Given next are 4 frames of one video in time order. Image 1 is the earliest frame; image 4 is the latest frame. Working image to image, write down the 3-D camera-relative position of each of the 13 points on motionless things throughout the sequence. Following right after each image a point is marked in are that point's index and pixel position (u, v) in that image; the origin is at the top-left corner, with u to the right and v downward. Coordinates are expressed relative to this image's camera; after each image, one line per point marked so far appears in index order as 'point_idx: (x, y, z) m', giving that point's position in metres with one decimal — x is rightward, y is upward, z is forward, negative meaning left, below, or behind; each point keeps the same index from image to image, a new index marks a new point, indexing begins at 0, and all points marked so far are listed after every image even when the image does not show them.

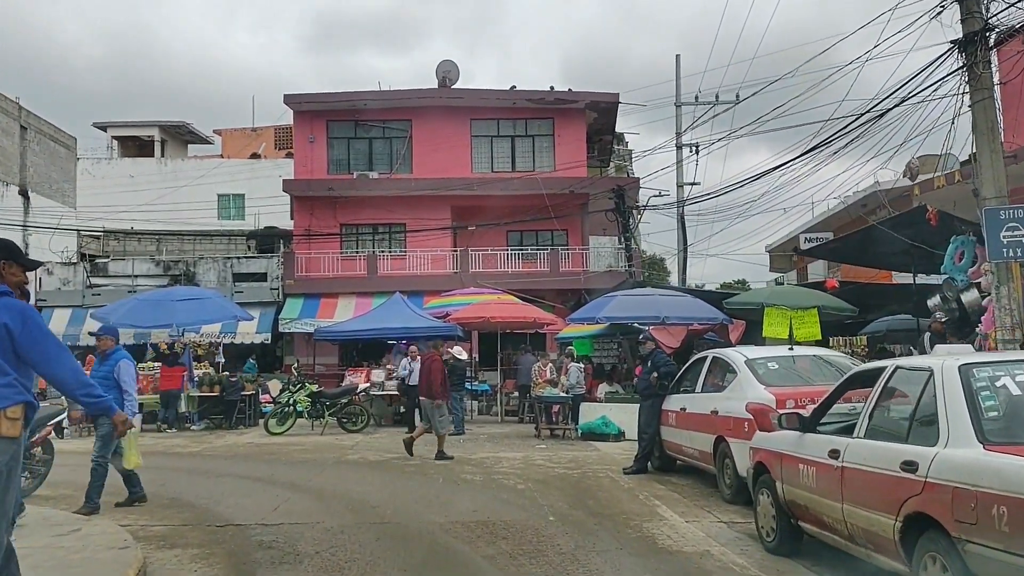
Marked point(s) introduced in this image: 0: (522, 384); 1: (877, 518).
0: (+0.2, -2.1, +19.9) m
1: (+2.0, -1.3, +5.0) m
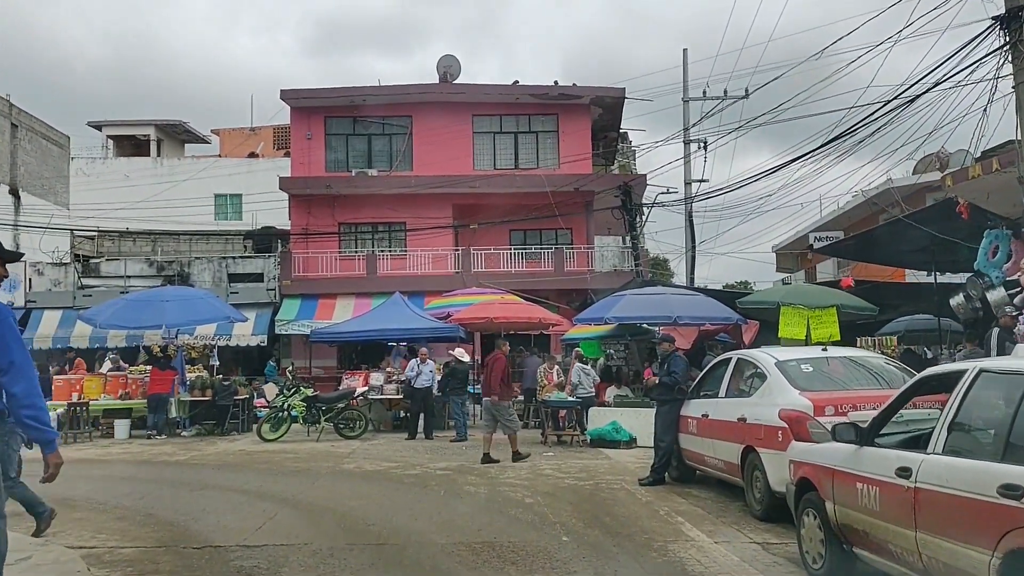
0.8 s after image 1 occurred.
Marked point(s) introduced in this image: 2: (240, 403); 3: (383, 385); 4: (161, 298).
0: (+0.3, -2.1, +19.1) m
1: (+2.1, -1.2, +4.2) m
2: (-6.0, -2.5, +19.9) m
3: (-2.7, -2.0, +18.6) m
4: (-7.5, -0.2, +19.3) m
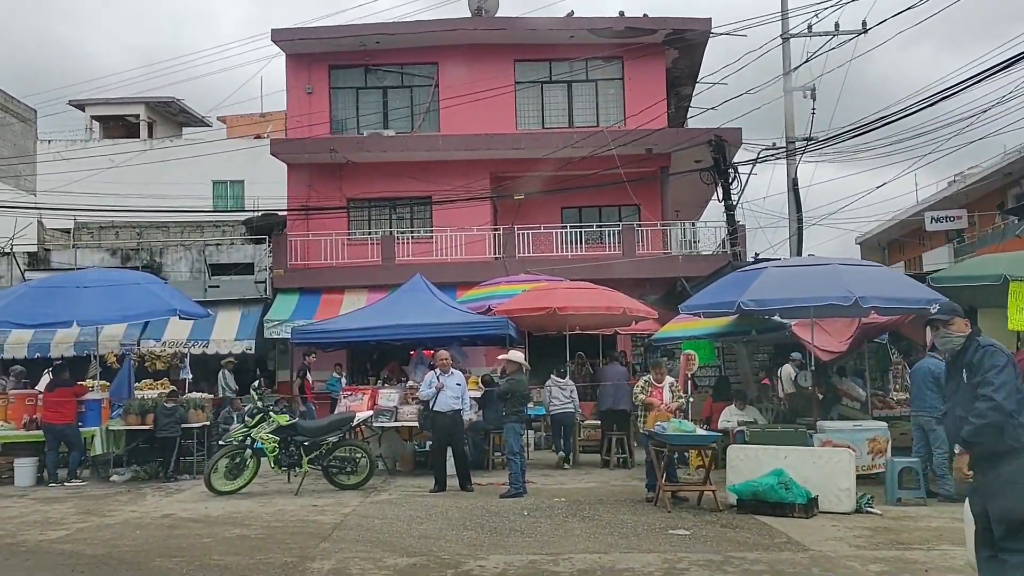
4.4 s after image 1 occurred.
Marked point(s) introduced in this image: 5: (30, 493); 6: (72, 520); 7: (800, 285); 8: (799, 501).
0: (+1.4, -1.8, +13.0) m
1: (+2.7, -0.7, -1.9) m
2: (-4.9, -2.2, +14.0) m
3: (-1.6, -1.7, +12.6) m
4: (-6.4, +0.1, +13.4) m
5: (-6.5, -2.8, +12.2) m
6: (-4.9, -2.5, +9.9) m
7: (+3.5, 0.0, +11.2) m
8: (+2.8, -2.1, +8.8) m
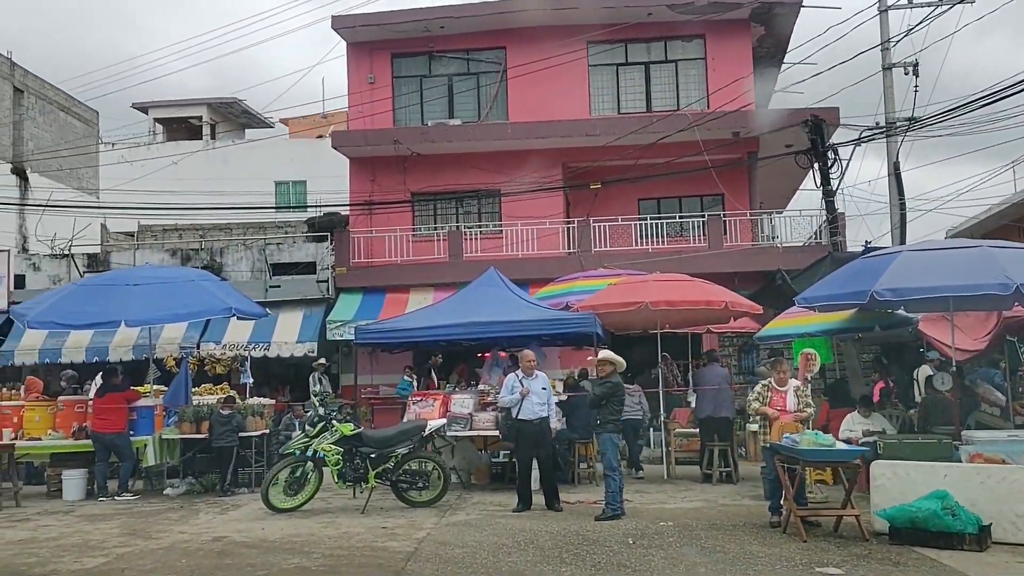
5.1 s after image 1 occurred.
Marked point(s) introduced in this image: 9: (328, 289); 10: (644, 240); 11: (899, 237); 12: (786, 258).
0: (+2.5, -1.7, +11.5) m
1: (+2.8, -0.5, -3.5) m
2: (-3.7, -2.2, +12.9) m
3: (-0.5, -1.6, +11.3) m
4: (-5.3, +0.1, +12.5) m
5: (-5.4, -2.7, +11.2) m
6: (-3.9, -2.5, +8.8) m
7: (+4.5, +0.2, +9.5) m
8: (+3.7, -2.0, +7.2) m
9: (-4.1, 0.0, +20.0) m
10: (+2.9, +1.1, +19.7) m
11: (+8.5, +1.1, +19.8) m
12: (+5.8, +0.6, +18.9) m
